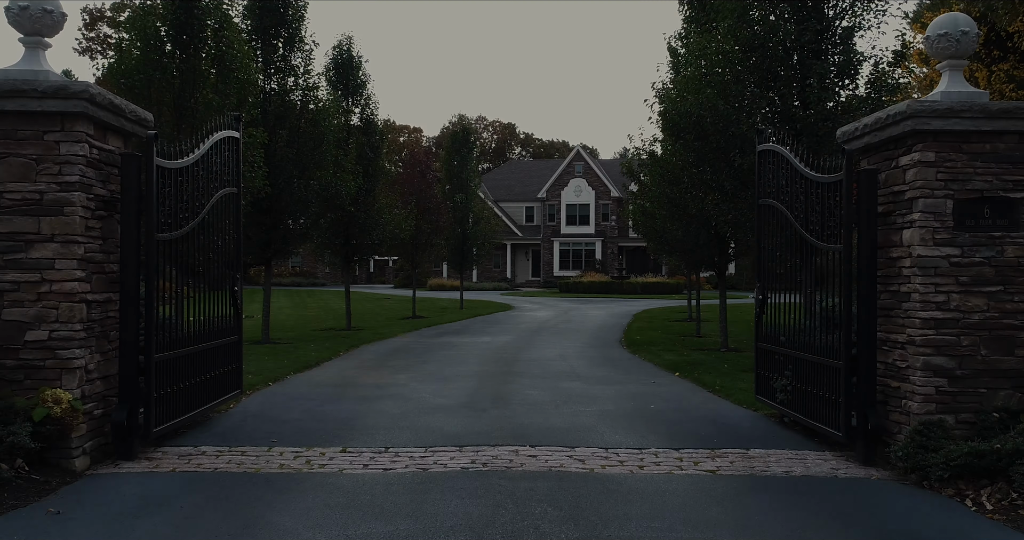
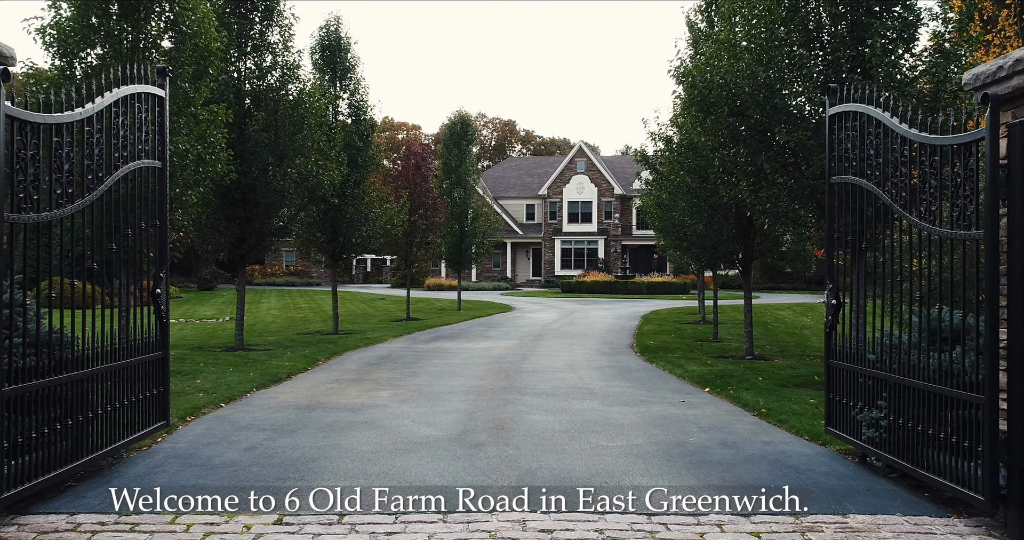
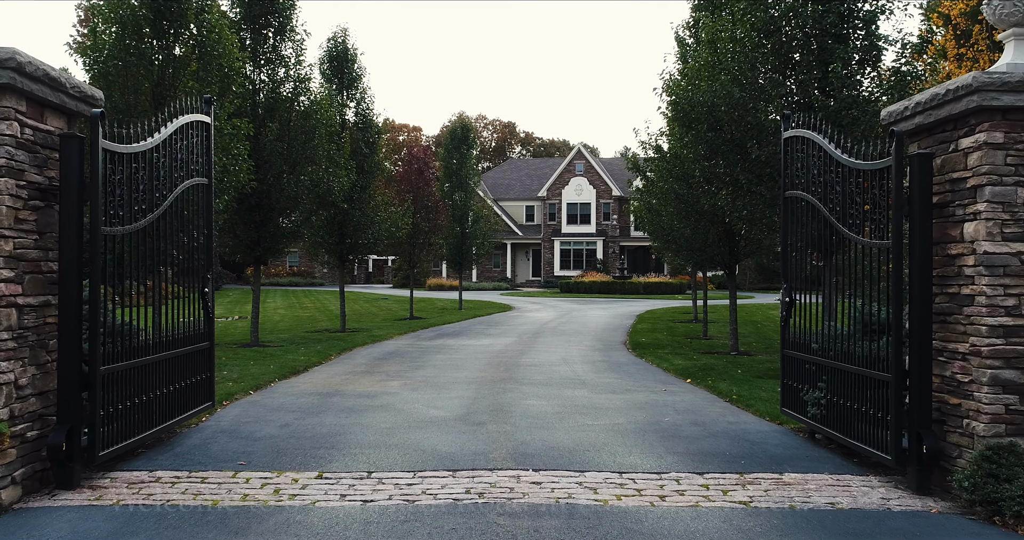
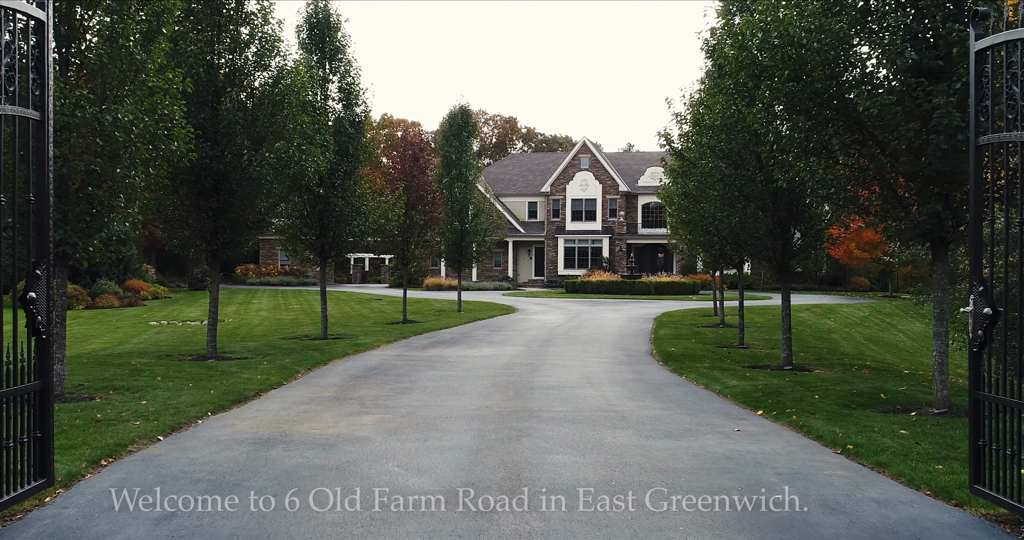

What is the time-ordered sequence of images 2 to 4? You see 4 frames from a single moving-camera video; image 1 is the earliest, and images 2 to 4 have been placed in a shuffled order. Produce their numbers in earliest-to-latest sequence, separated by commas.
3, 2, 4
